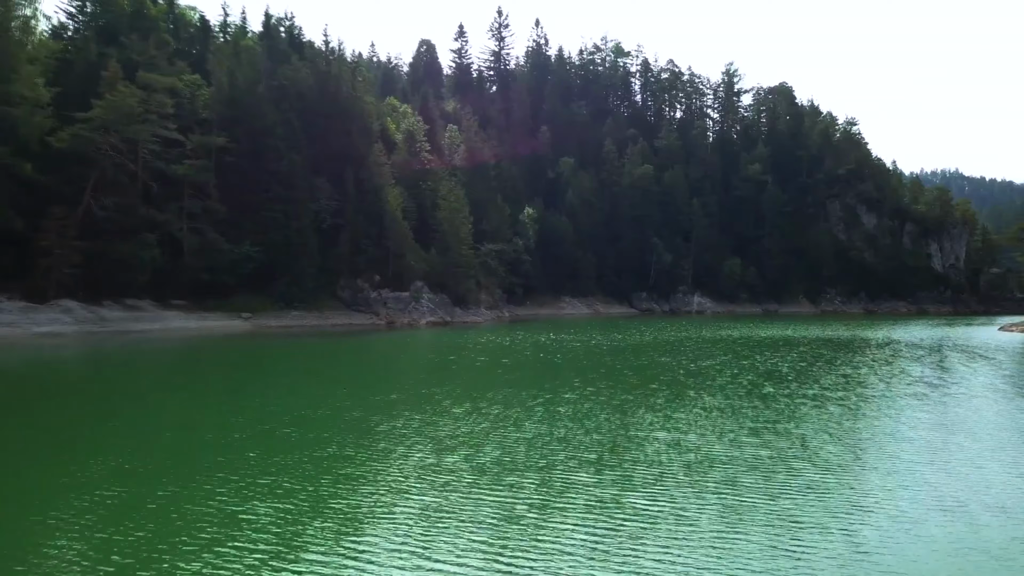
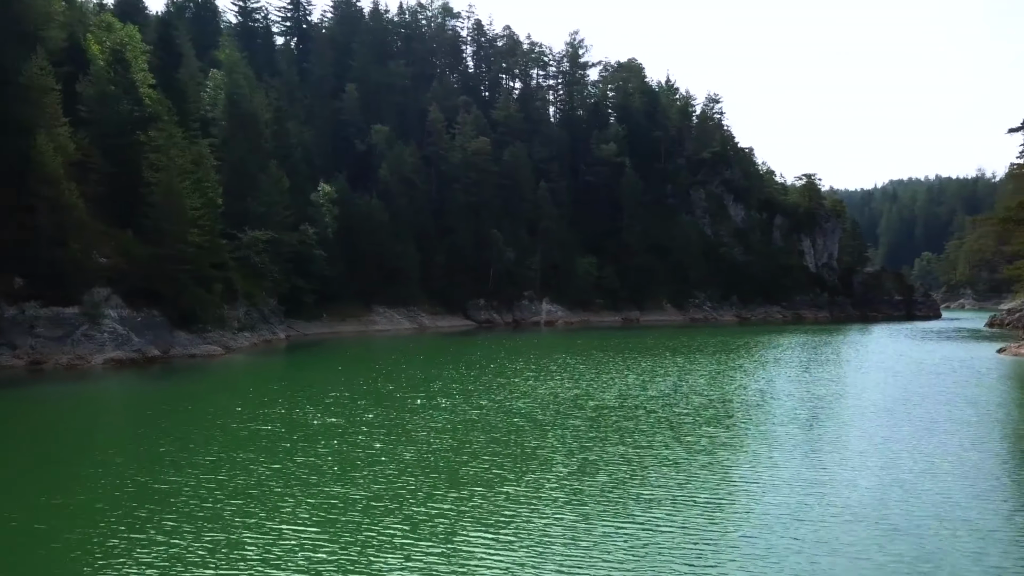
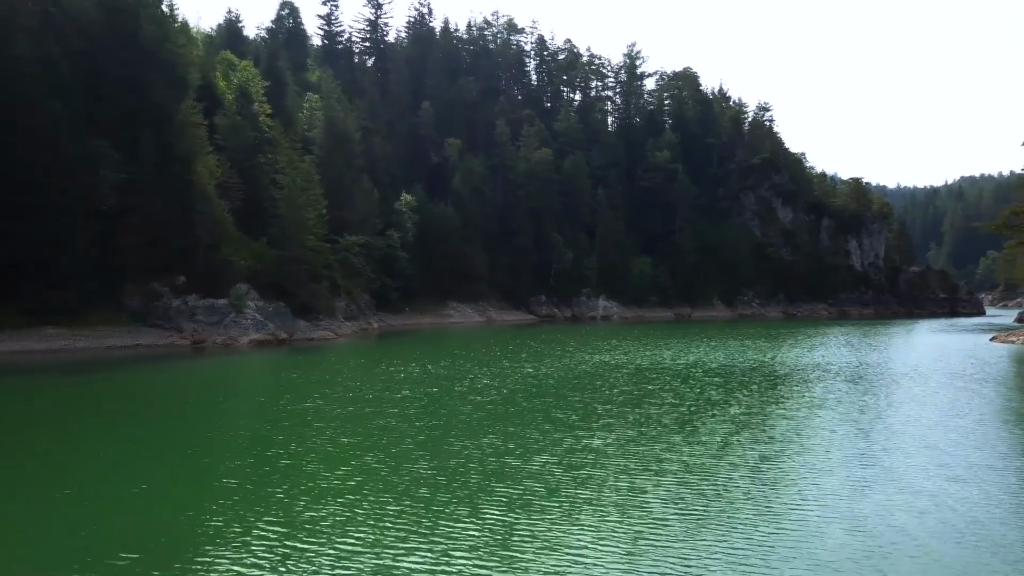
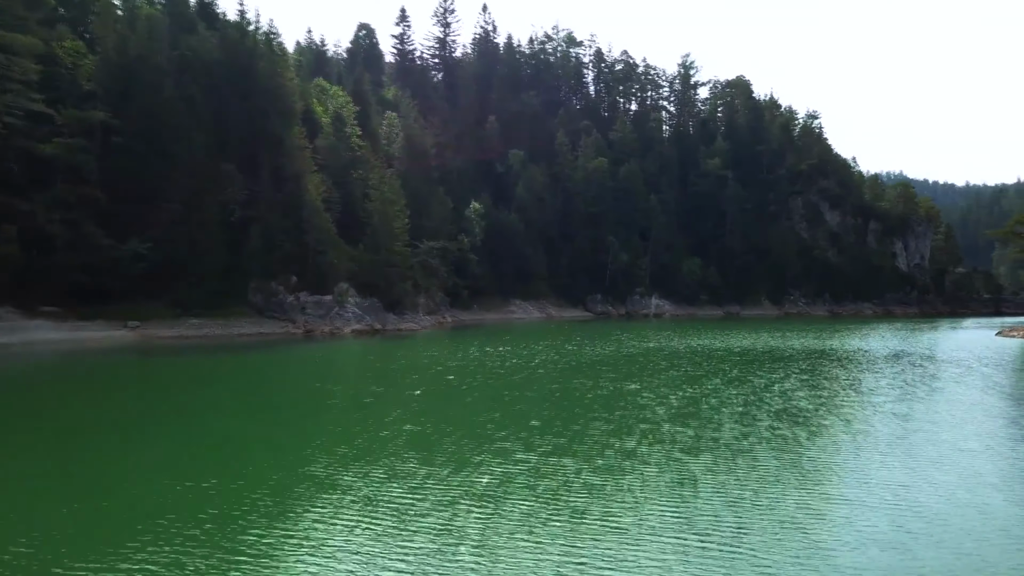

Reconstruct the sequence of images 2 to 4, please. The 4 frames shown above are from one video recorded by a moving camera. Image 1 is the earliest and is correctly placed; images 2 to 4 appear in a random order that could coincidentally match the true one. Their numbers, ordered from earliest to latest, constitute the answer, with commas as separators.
4, 3, 2
